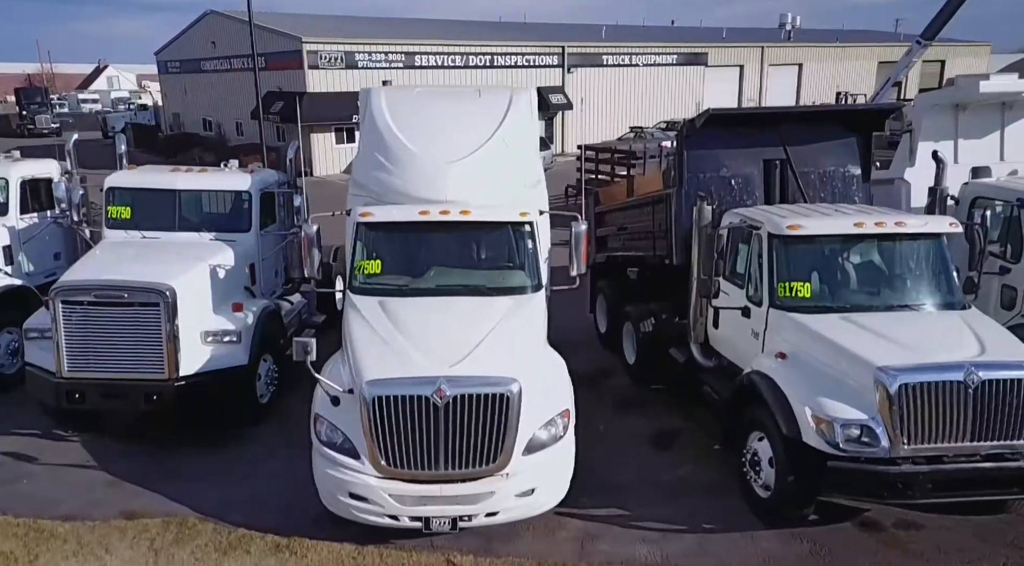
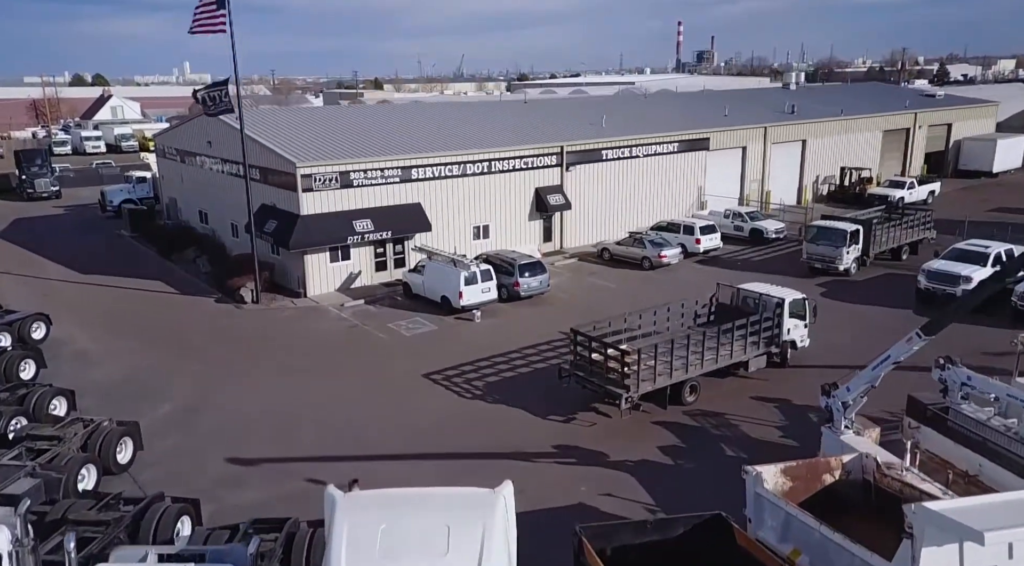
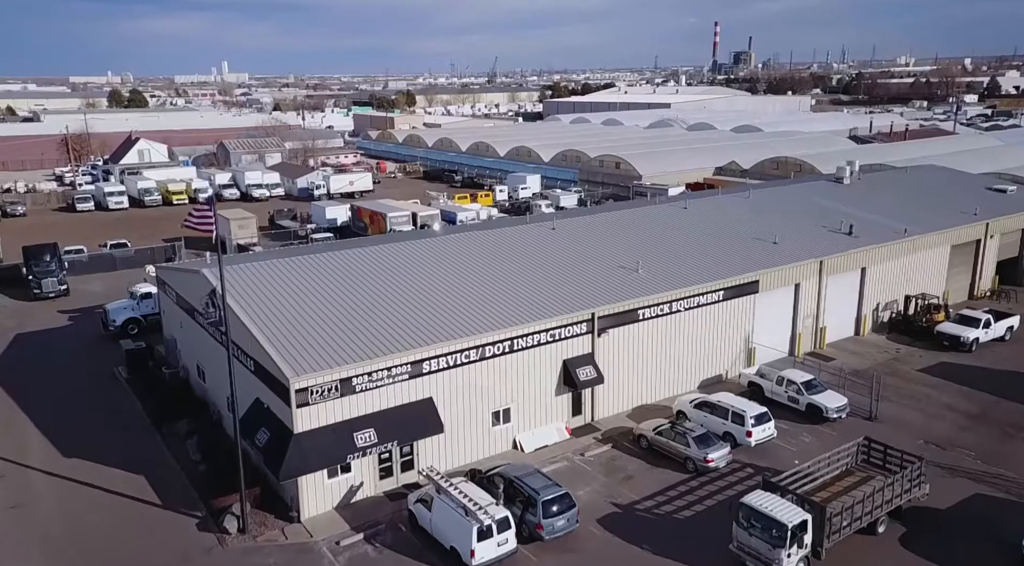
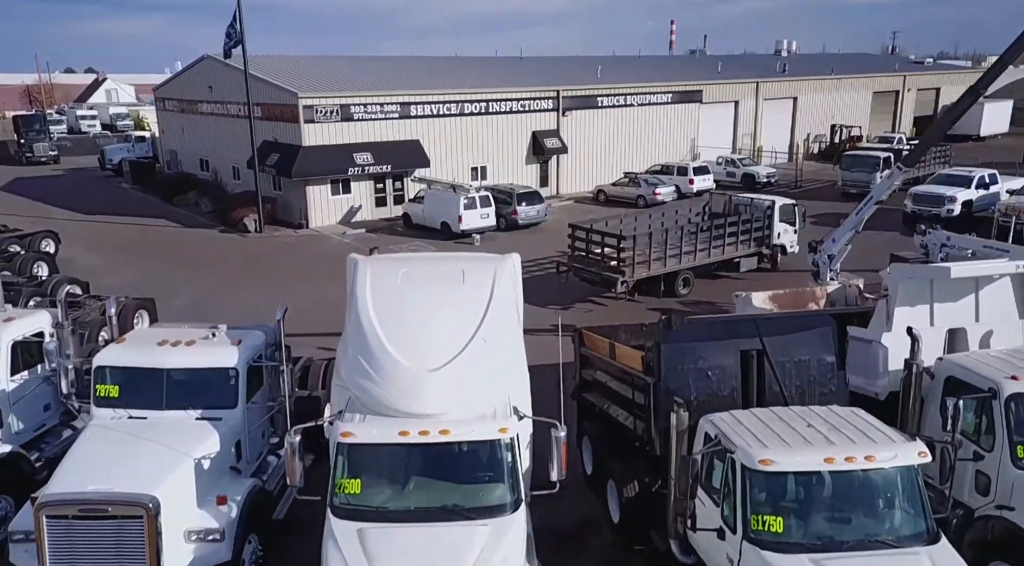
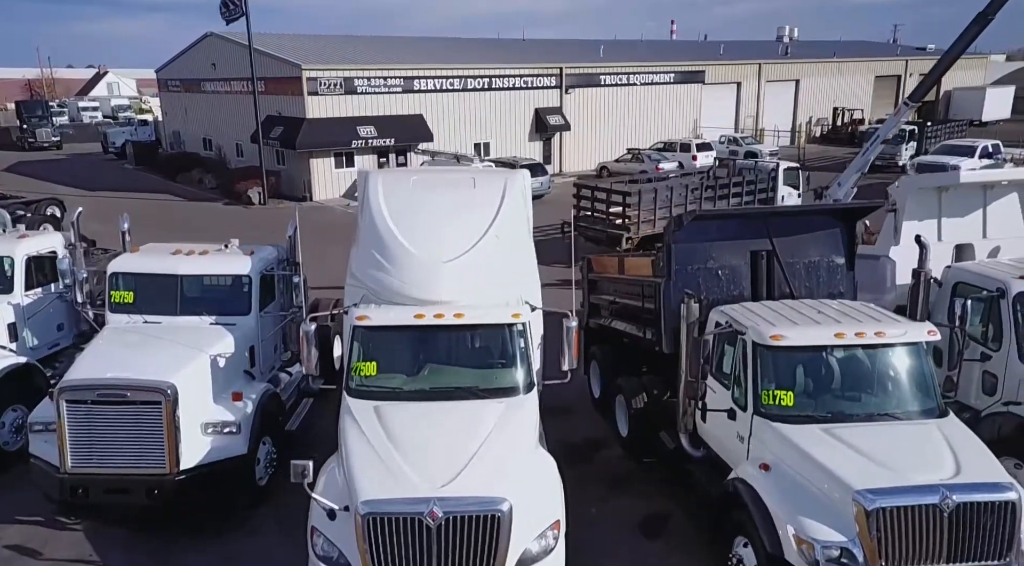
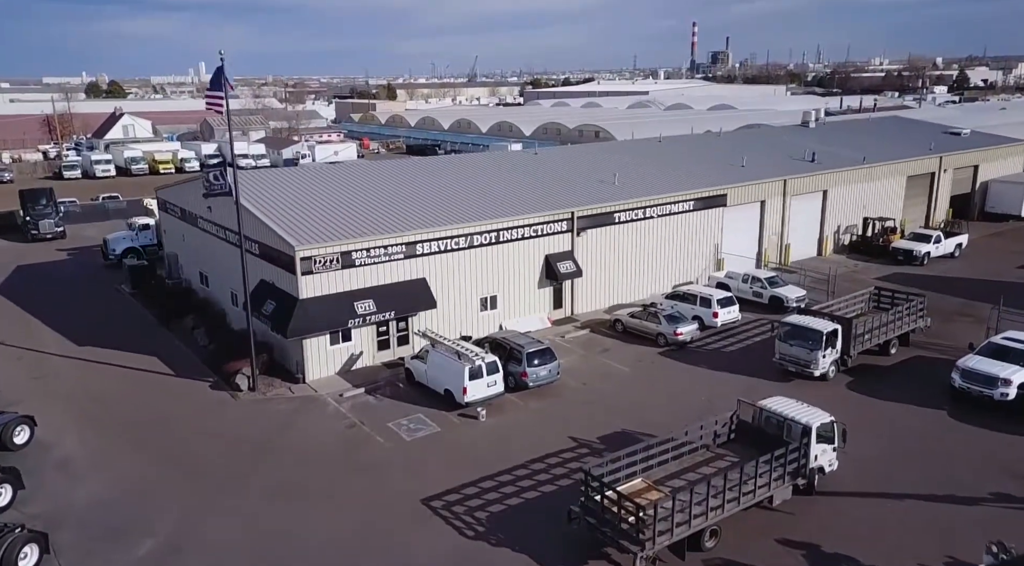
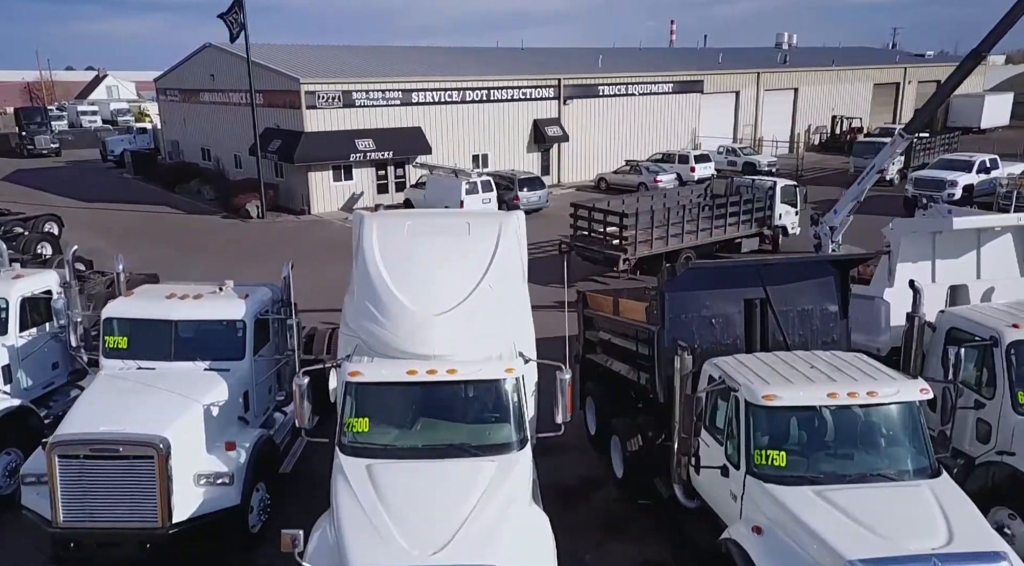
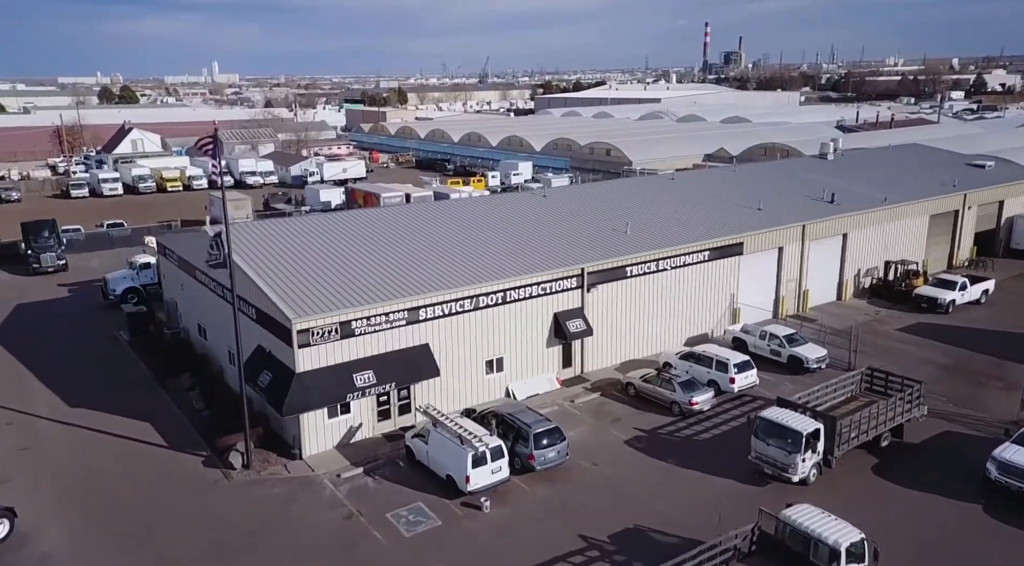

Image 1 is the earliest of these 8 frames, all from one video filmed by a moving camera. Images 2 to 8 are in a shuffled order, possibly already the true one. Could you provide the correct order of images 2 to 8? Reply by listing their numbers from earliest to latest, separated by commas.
5, 7, 4, 2, 6, 8, 3
